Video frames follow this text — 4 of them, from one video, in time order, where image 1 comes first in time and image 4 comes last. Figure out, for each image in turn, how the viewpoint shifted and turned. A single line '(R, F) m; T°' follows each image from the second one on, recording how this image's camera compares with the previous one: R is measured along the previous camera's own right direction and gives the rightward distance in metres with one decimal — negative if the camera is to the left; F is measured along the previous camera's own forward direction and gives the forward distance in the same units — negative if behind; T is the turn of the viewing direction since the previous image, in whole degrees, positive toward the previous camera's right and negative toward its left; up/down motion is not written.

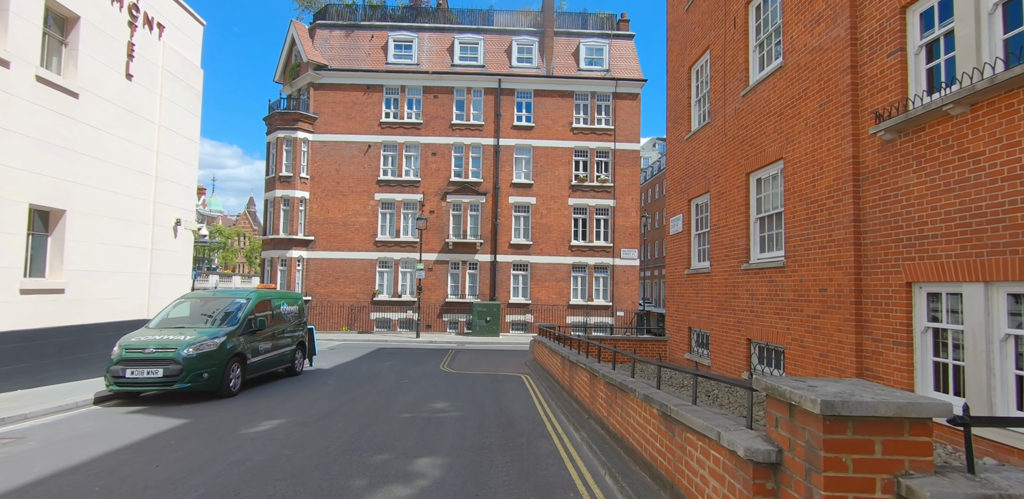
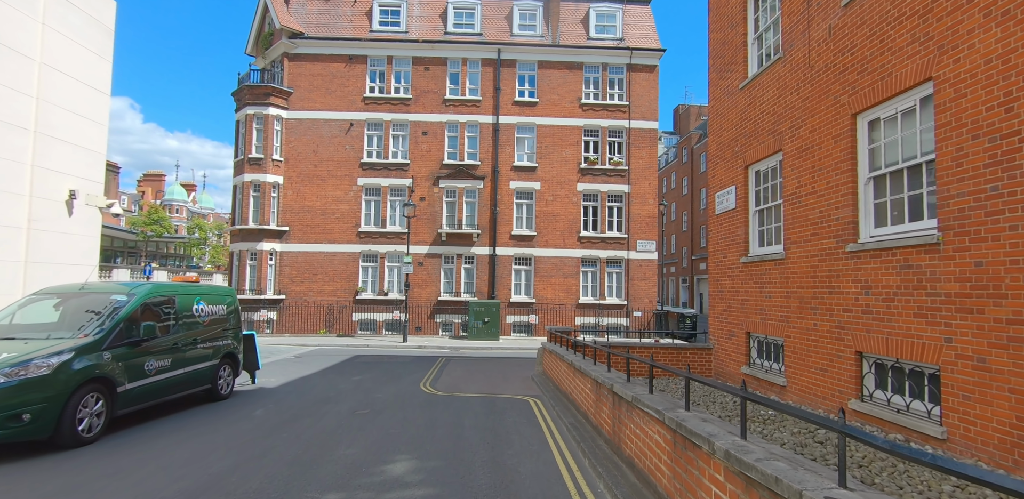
(-0.1, +2.9) m; 0°
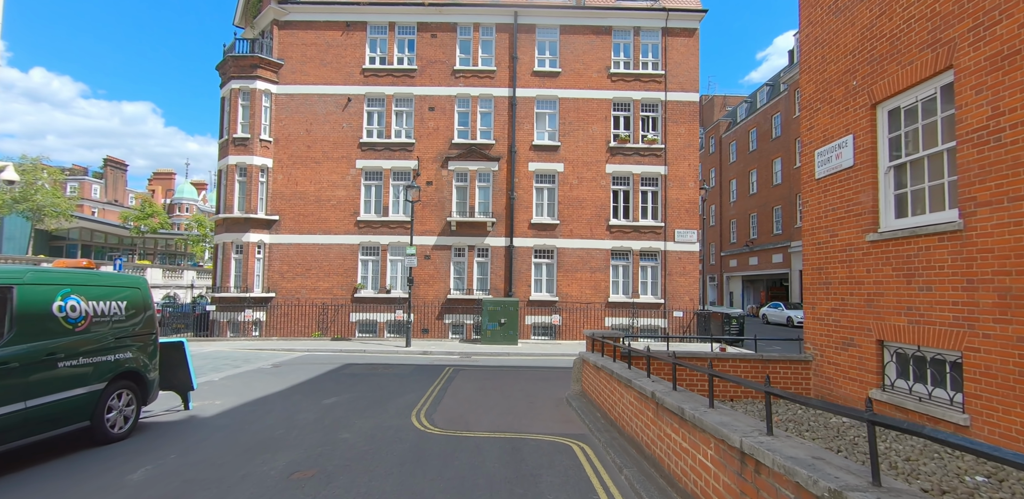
(-0.2, +2.7) m; -2°
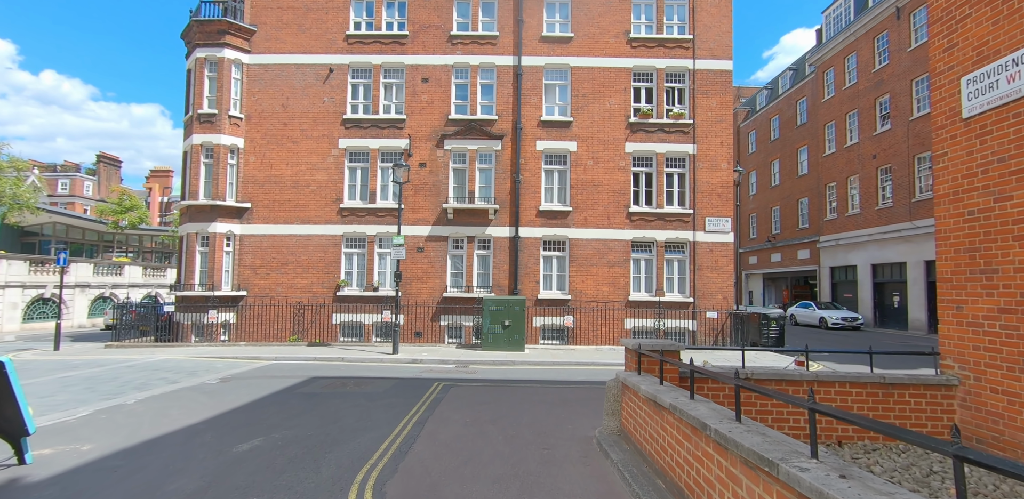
(0.0, +2.5) m; -1°
